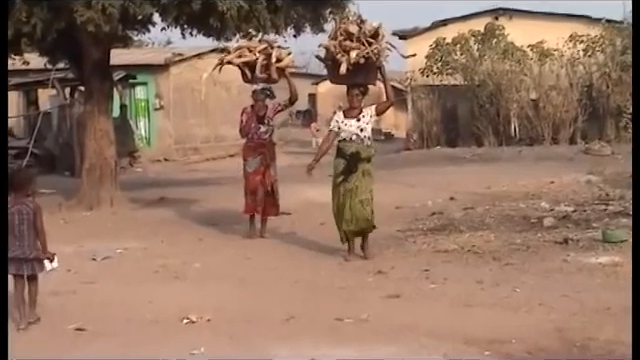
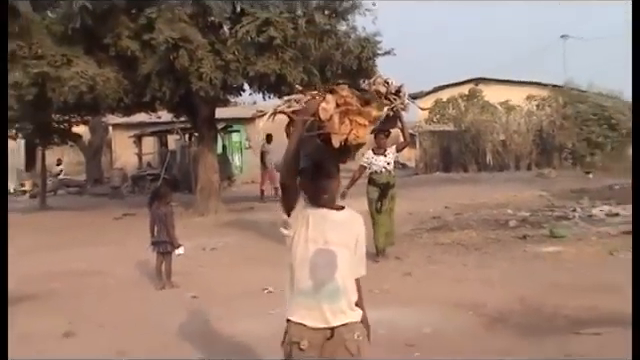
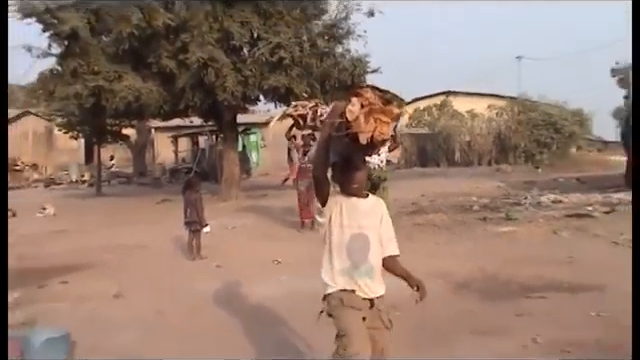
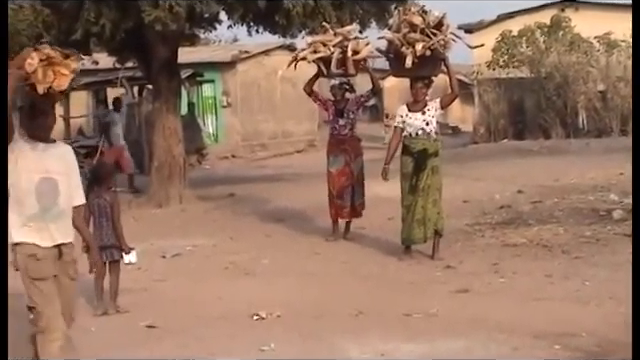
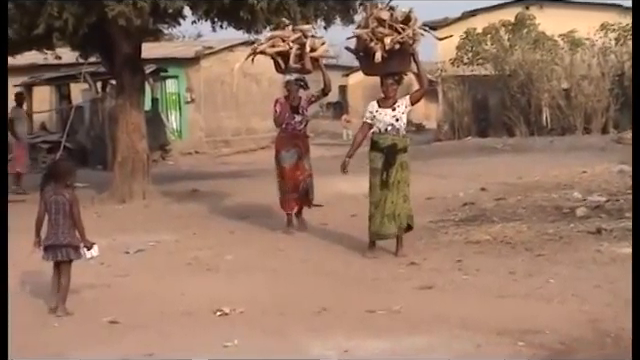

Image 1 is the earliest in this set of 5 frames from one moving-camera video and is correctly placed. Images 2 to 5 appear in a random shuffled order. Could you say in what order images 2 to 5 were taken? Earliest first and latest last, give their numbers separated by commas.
5, 4, 2, 3
